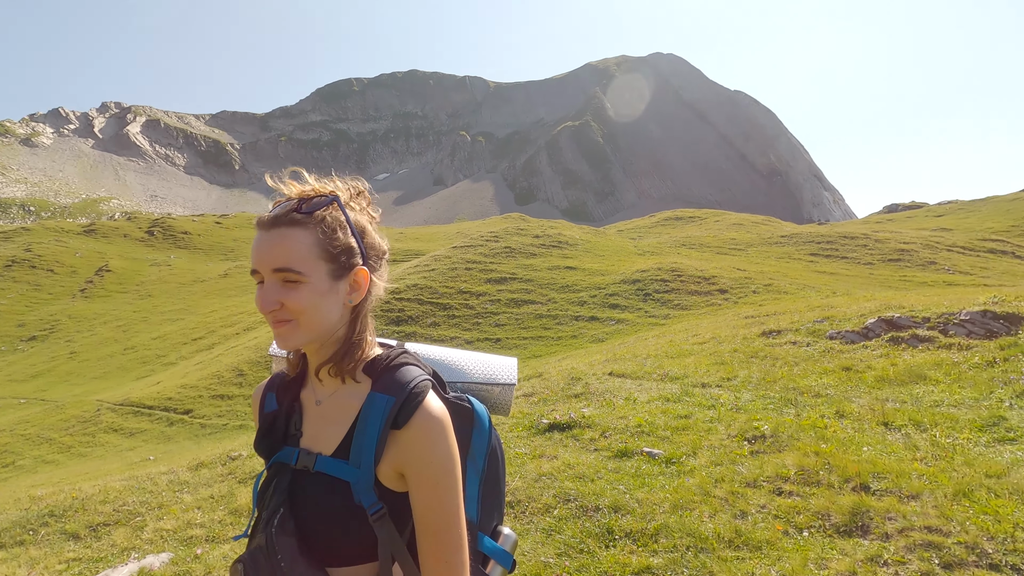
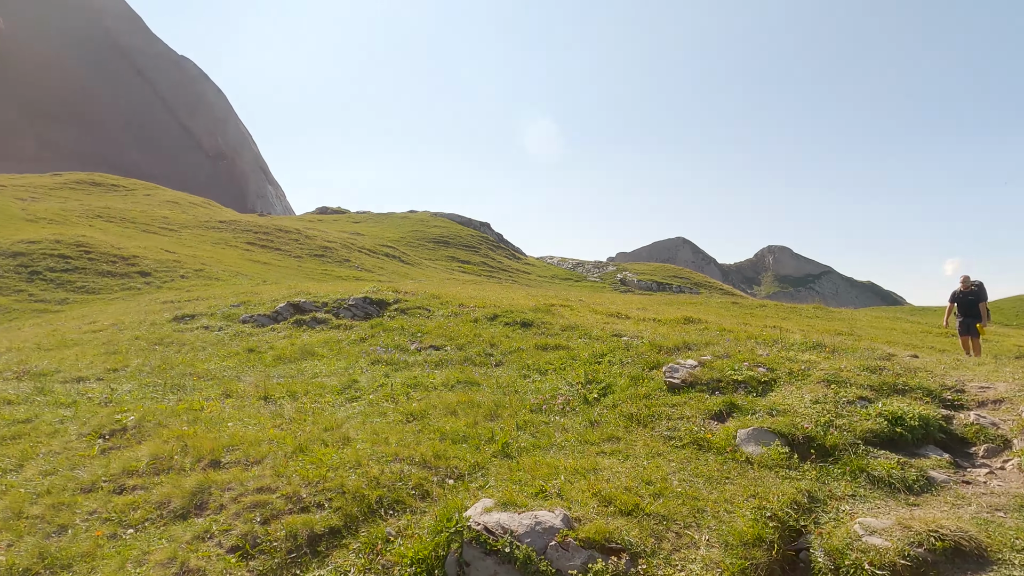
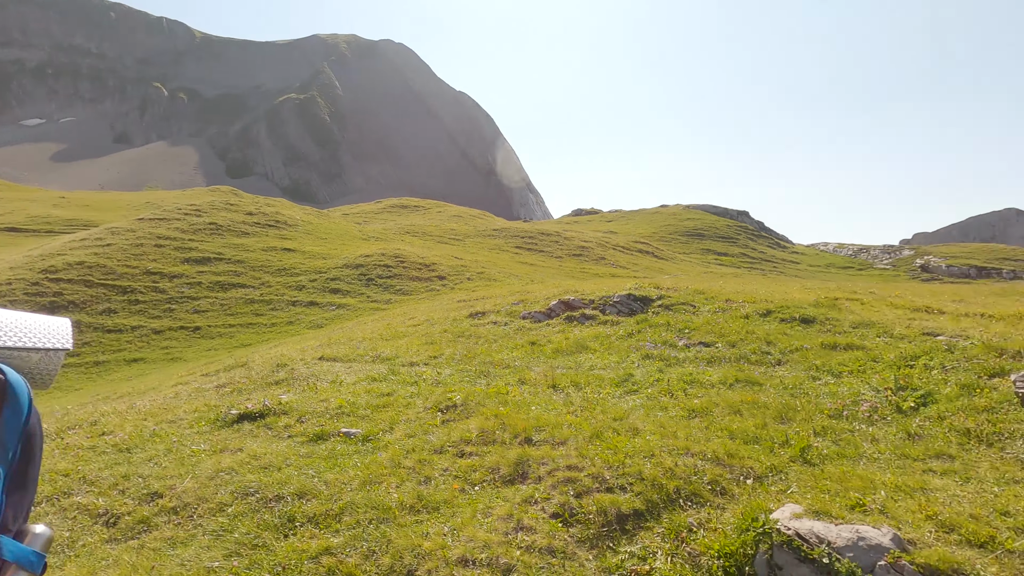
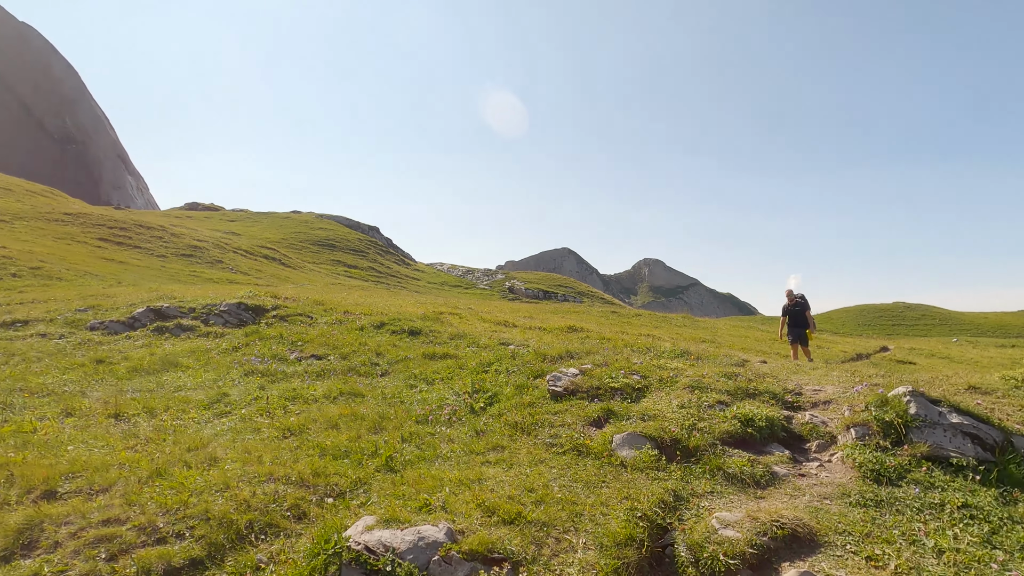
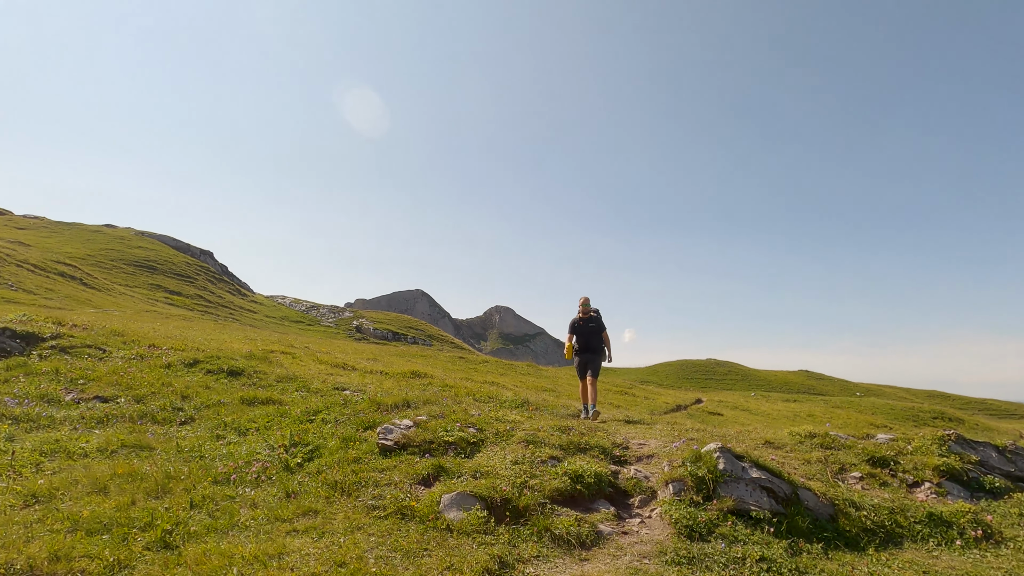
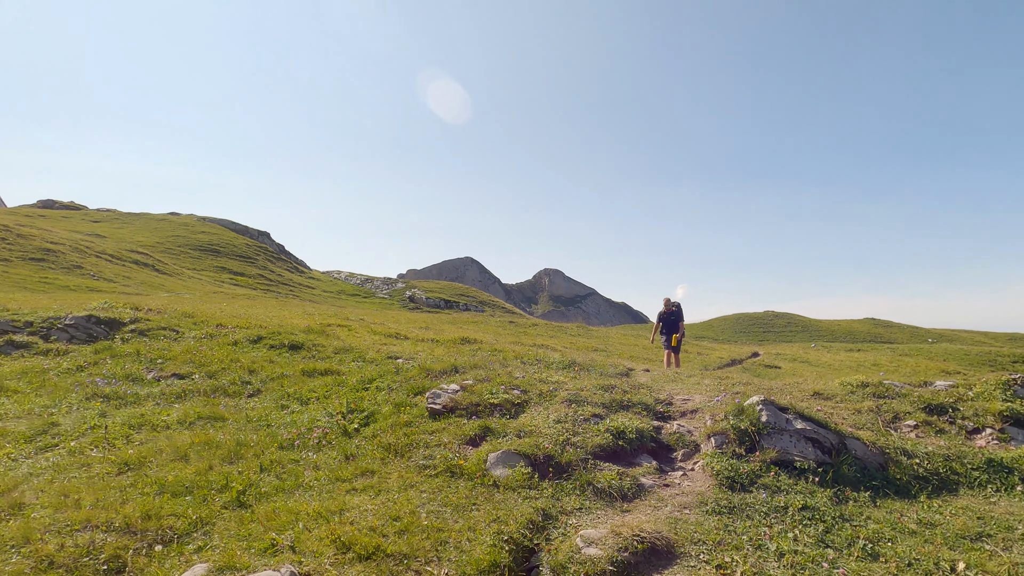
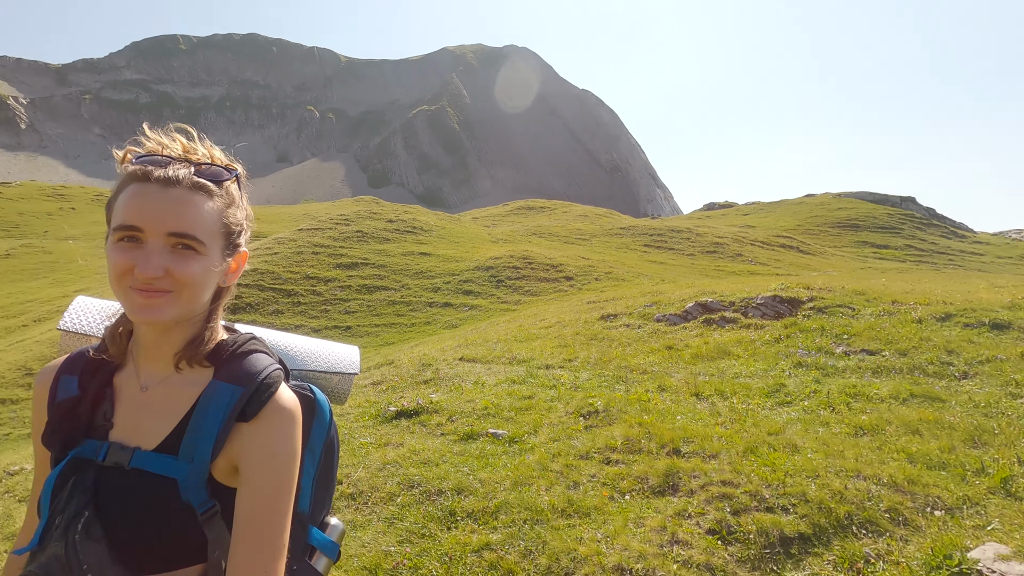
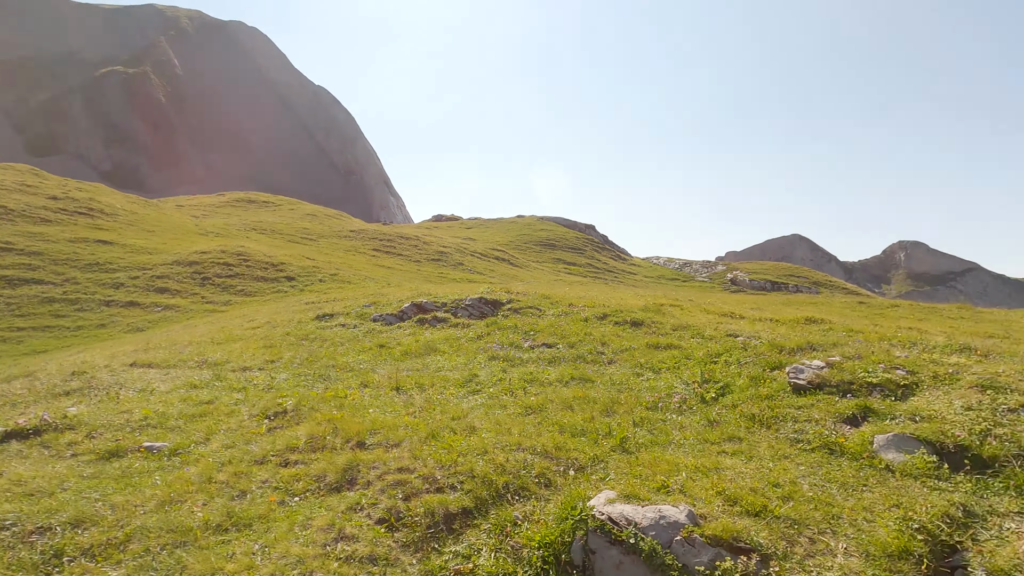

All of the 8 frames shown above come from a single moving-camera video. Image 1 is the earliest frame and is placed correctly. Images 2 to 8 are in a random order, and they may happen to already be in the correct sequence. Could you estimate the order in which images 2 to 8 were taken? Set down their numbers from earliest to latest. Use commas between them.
7, 3, 8, 2, 4, 6, 5
